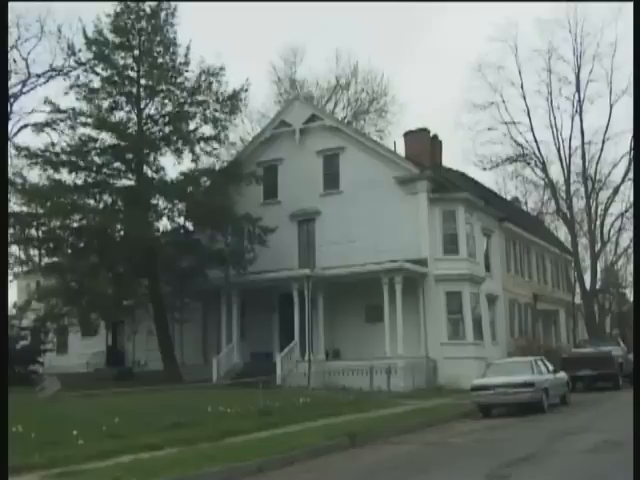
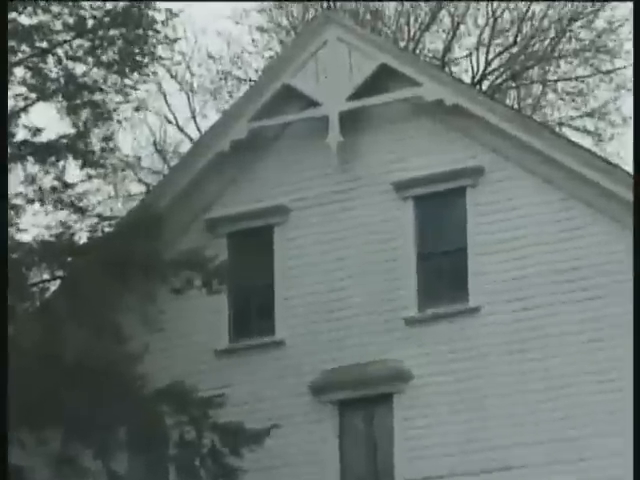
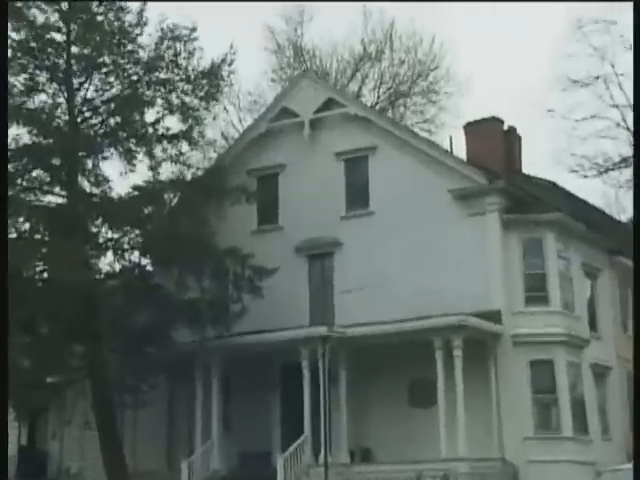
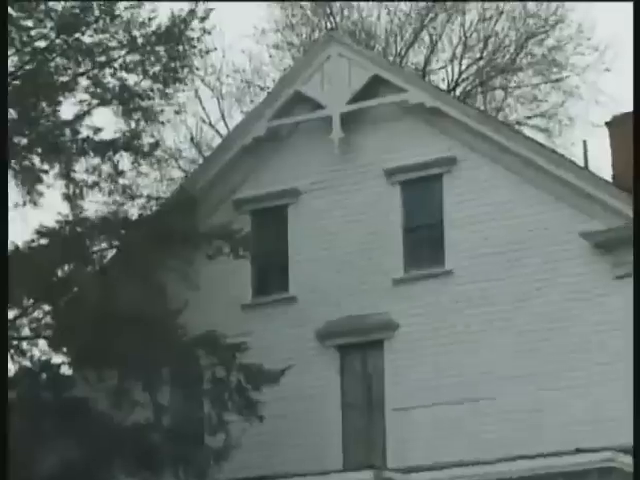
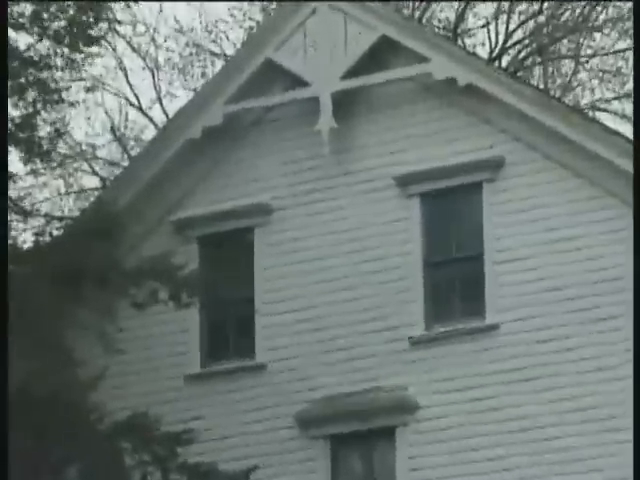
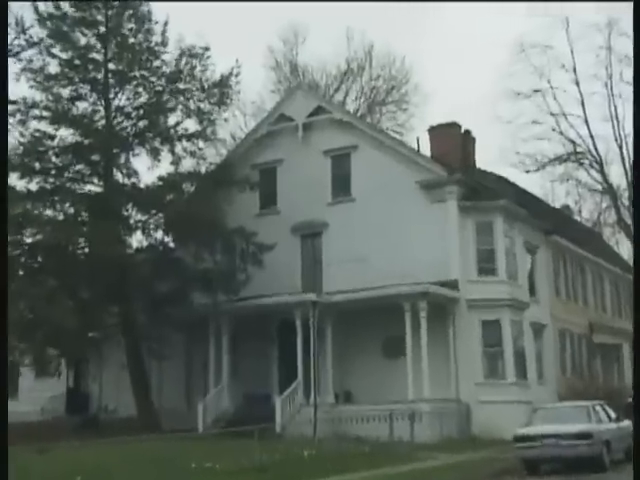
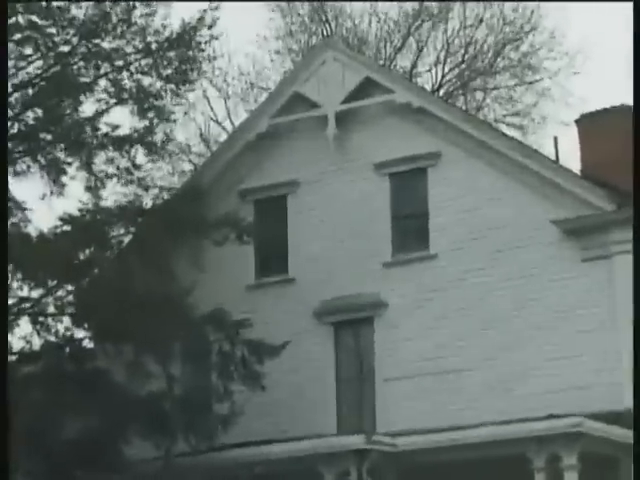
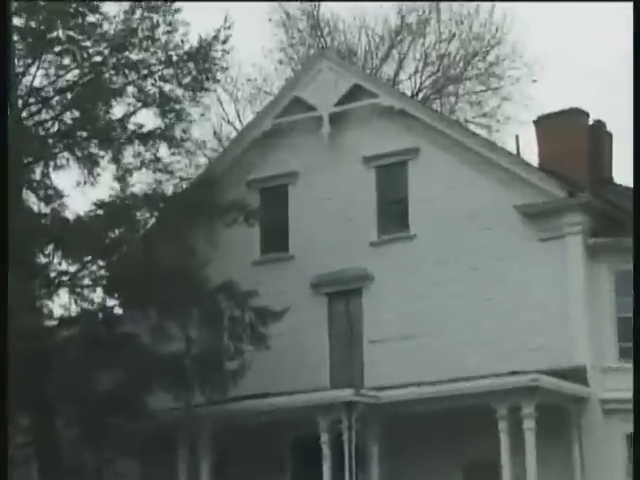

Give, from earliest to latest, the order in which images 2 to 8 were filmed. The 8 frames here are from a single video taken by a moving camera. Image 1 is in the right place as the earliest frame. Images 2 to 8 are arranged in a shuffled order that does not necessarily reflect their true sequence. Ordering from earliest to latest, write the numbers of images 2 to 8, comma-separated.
6, 3, 8, 7, 4, 2, 5
